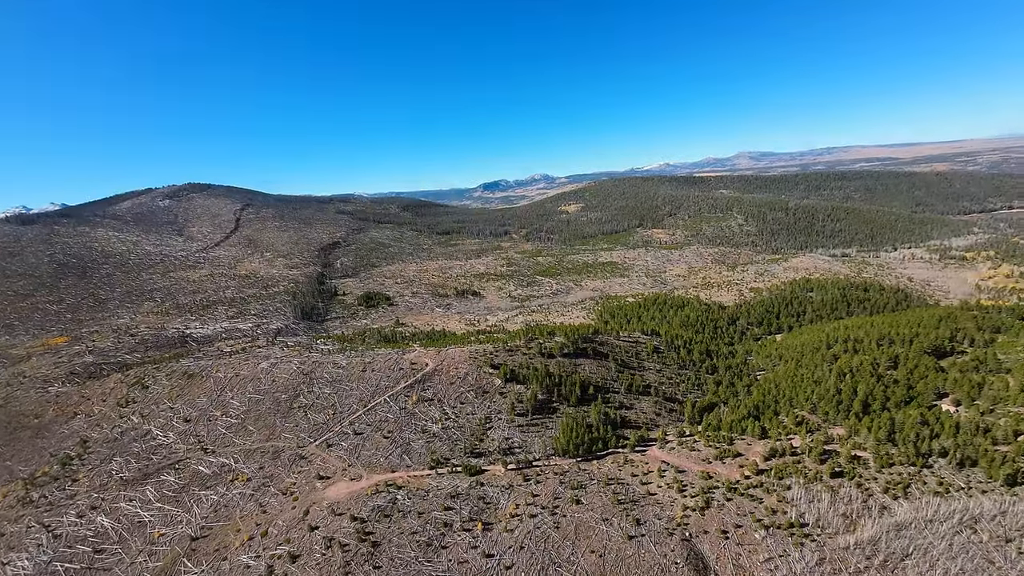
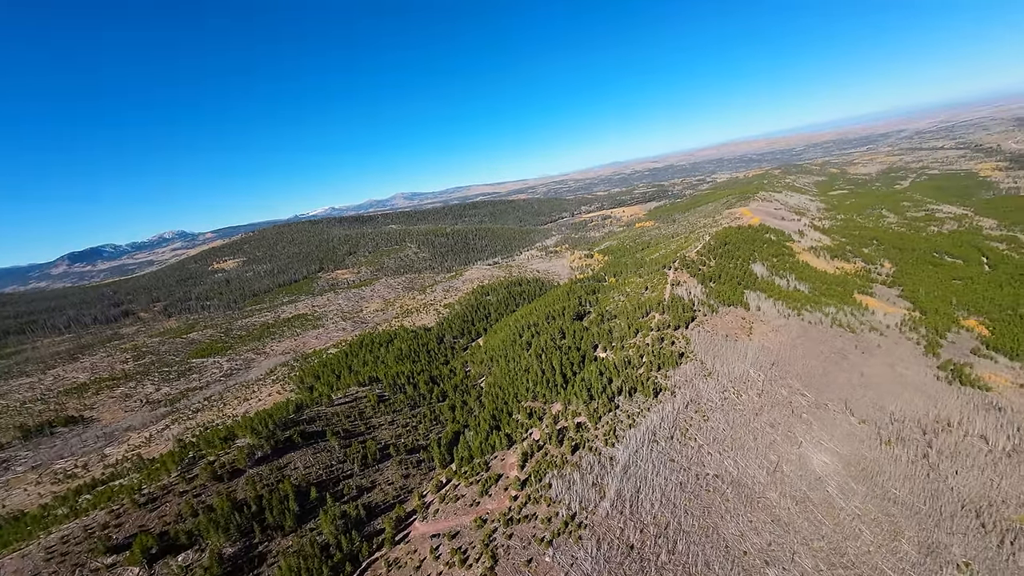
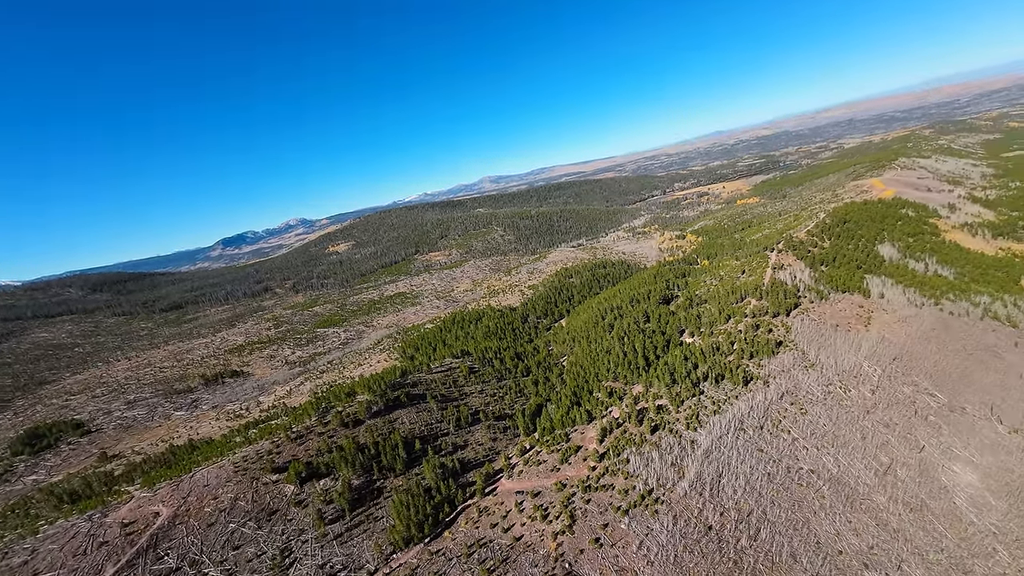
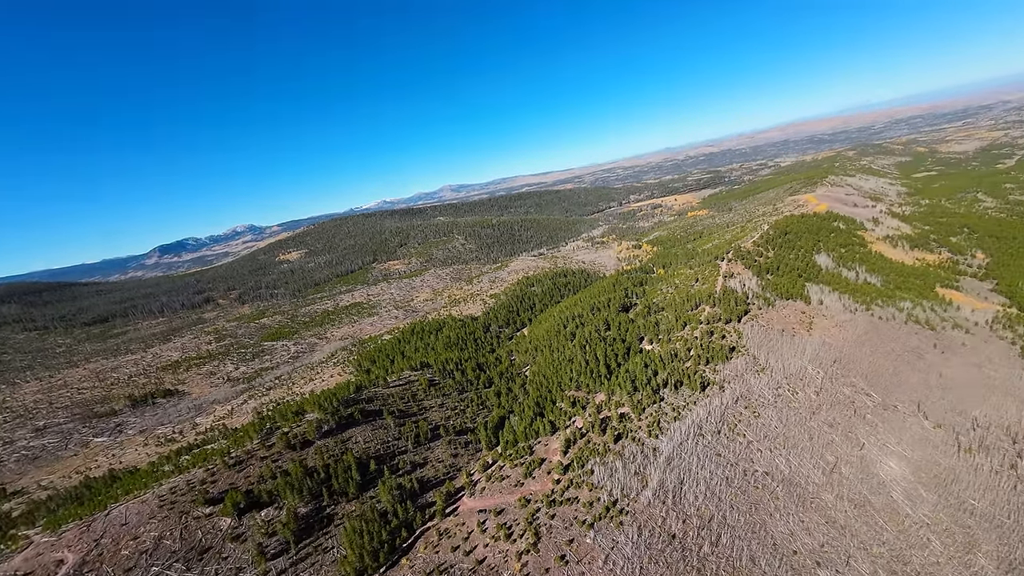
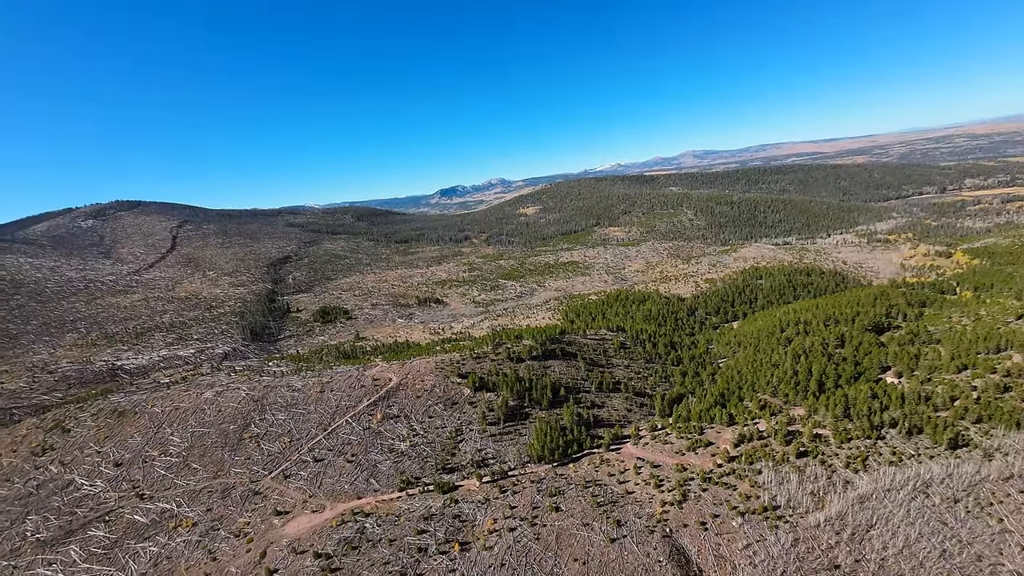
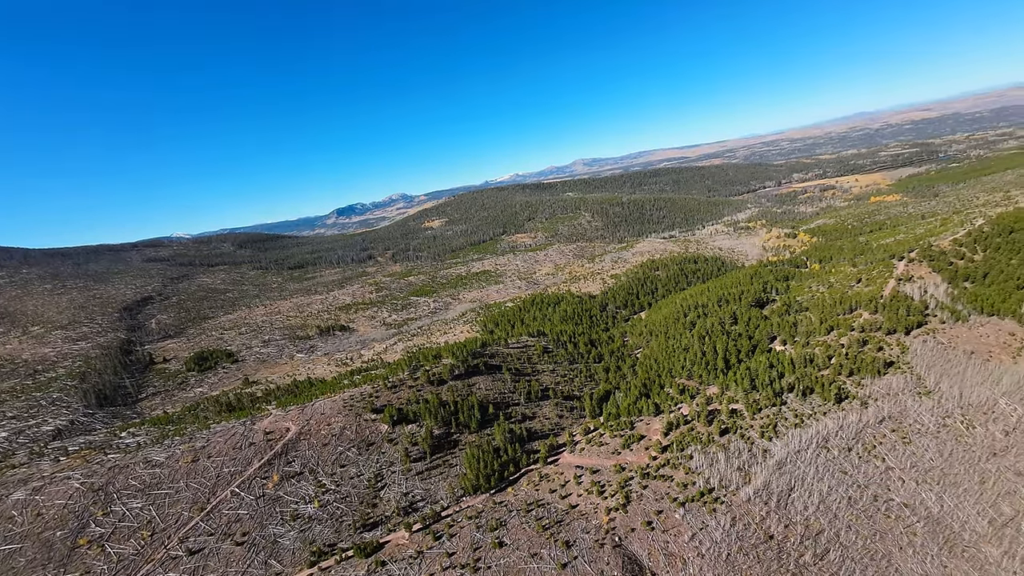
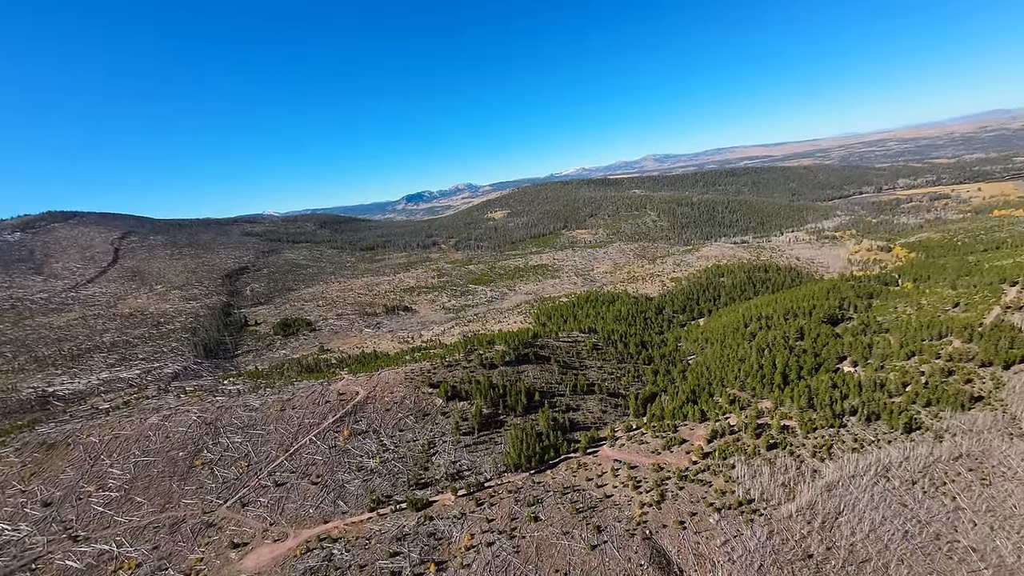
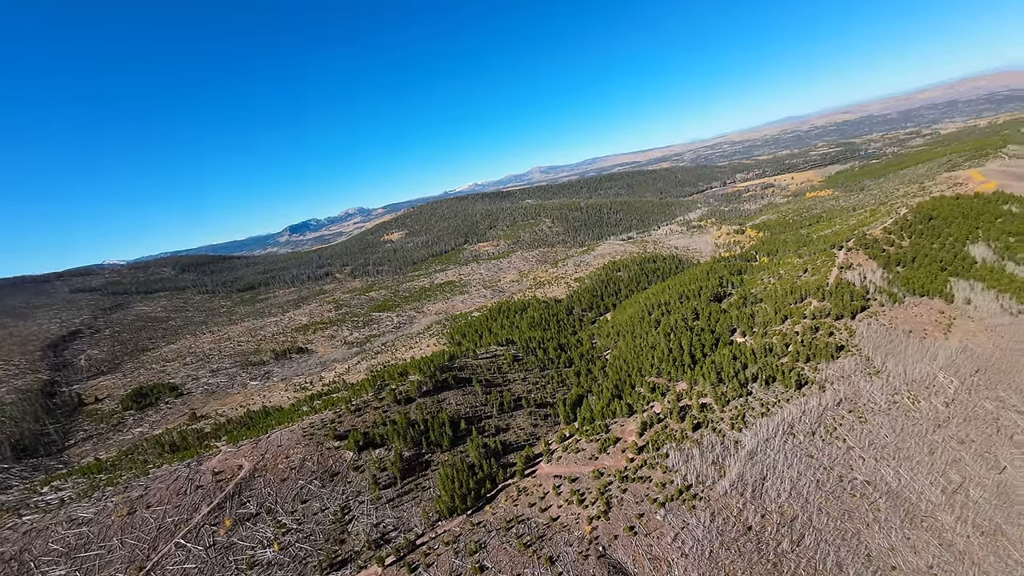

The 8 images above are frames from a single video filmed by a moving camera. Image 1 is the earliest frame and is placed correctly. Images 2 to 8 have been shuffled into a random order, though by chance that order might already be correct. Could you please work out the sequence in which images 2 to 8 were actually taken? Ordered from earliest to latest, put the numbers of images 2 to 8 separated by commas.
5, 7, 6, 8, 3, 4, 2
